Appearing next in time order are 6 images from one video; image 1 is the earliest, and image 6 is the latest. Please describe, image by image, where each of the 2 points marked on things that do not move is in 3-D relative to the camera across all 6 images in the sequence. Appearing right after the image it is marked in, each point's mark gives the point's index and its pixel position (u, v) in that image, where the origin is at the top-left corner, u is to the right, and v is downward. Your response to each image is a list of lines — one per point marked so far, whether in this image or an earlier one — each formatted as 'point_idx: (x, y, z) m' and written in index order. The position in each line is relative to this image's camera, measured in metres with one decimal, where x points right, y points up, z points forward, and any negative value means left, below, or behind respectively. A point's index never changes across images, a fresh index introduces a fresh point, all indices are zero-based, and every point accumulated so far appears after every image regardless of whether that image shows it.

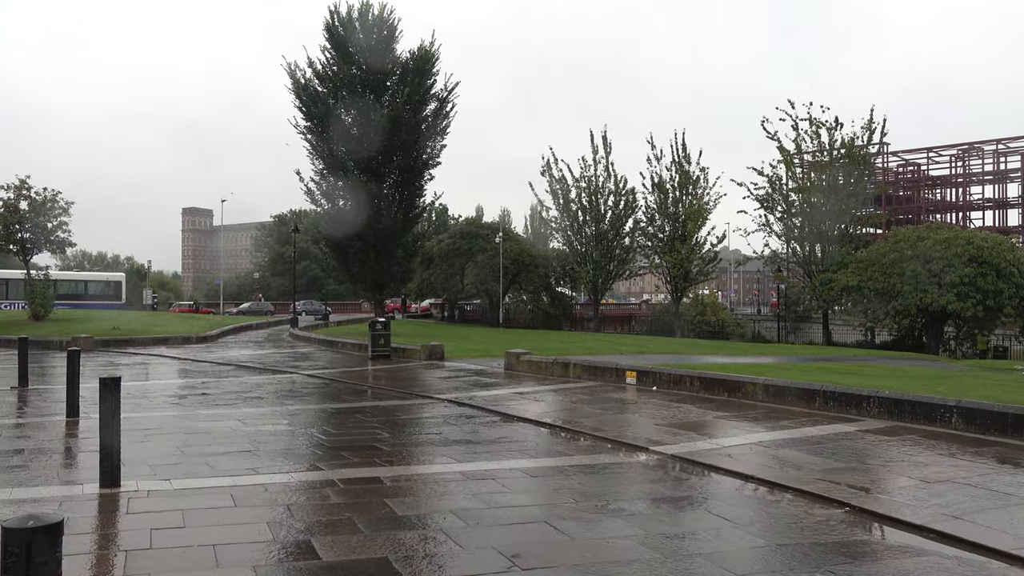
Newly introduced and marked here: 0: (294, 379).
0: (-4.6, -2.0, +18.3) m
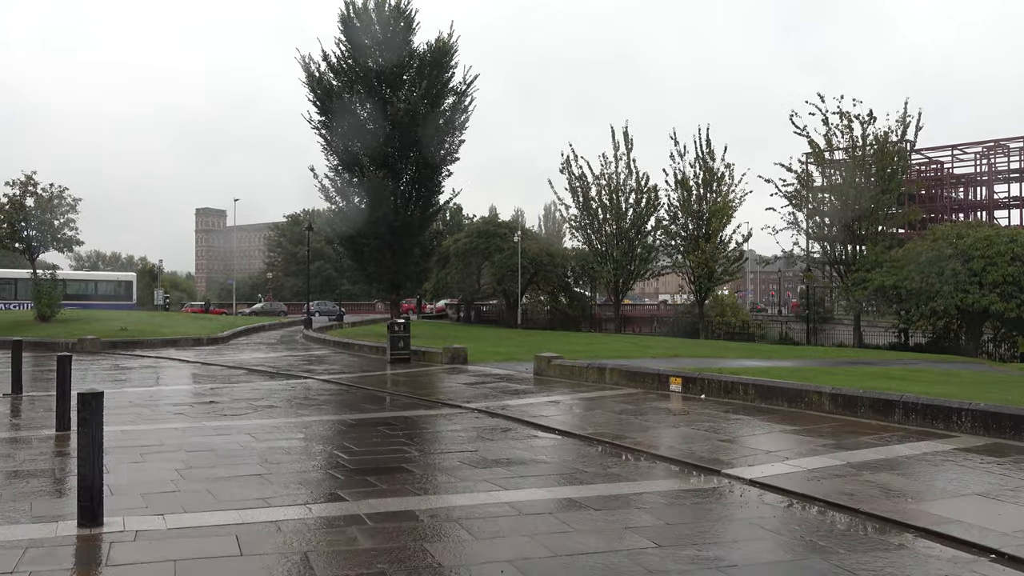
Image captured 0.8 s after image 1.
0: (-4.0, -2.0, +17.1) m
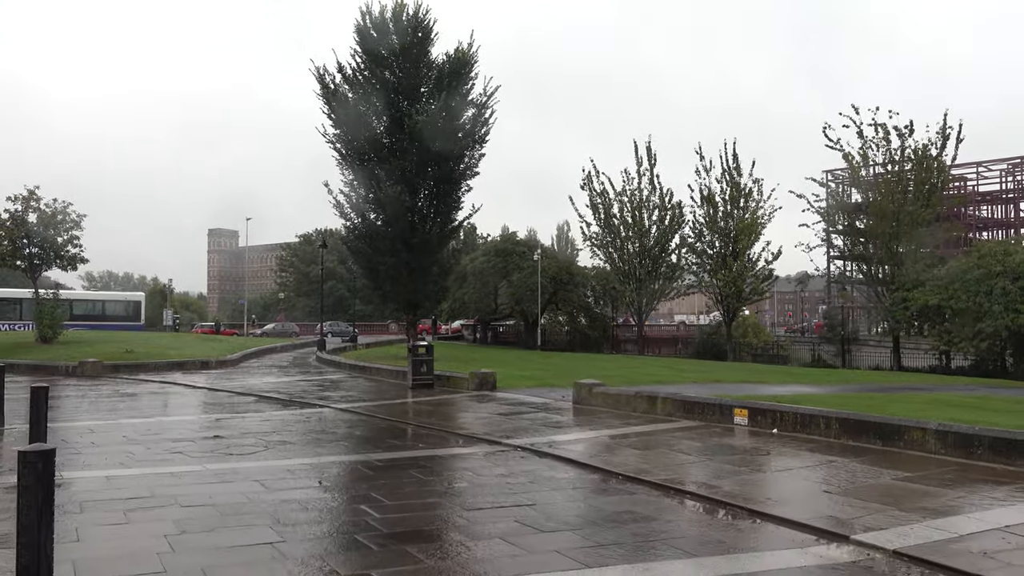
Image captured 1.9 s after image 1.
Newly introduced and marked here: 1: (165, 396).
0: (-3.4, -2.3, +15.5) m
1: (-7.6, -2.4, +18.8) m
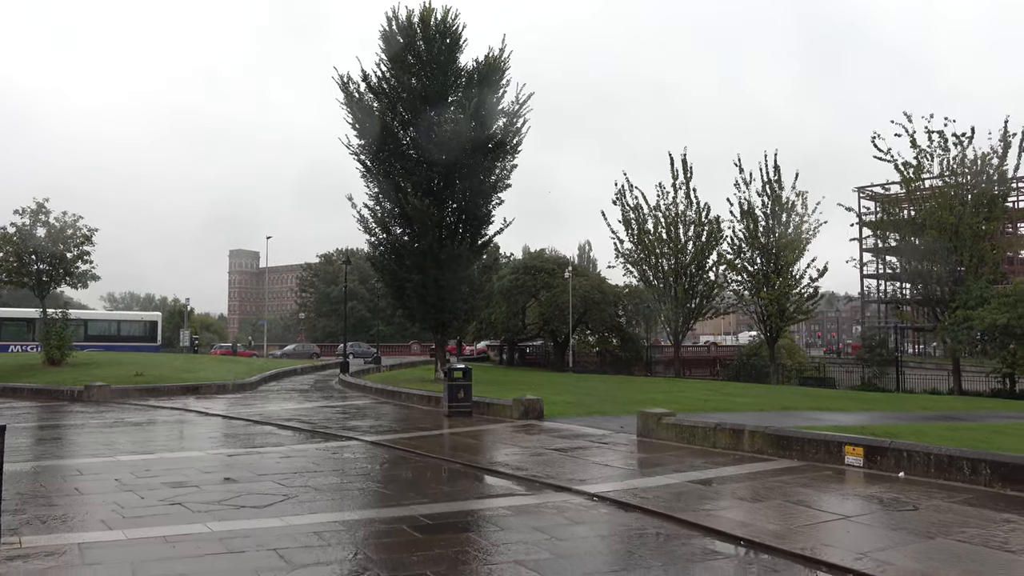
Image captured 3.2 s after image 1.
0: (-2.5, -2.6, +13.5) m
1: (-6.7, -2.7, +16.9) m
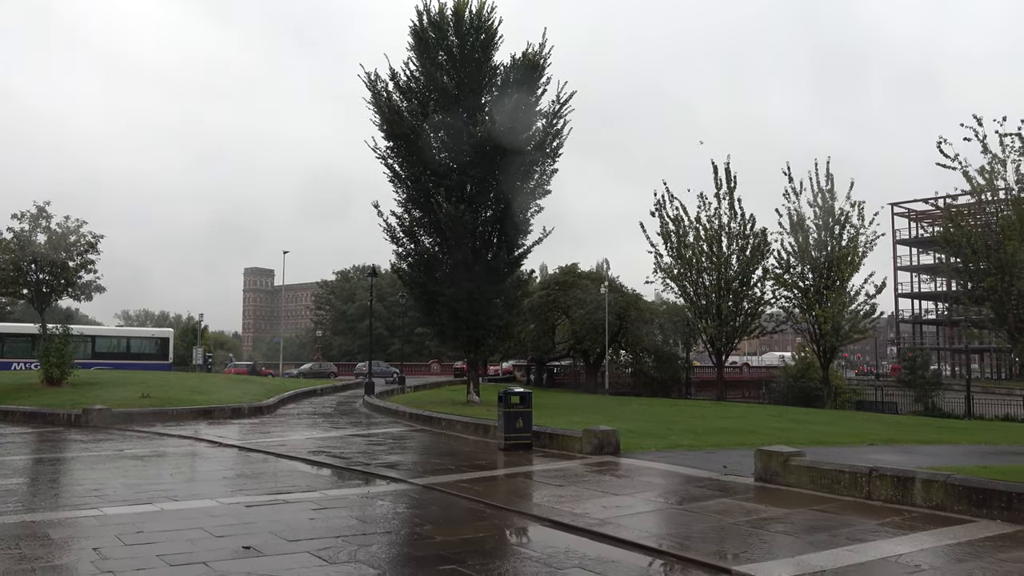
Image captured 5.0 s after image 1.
0: (-1.4, -2.6, +10.9) m
1: (-5.5, -2.8, +14.3) m
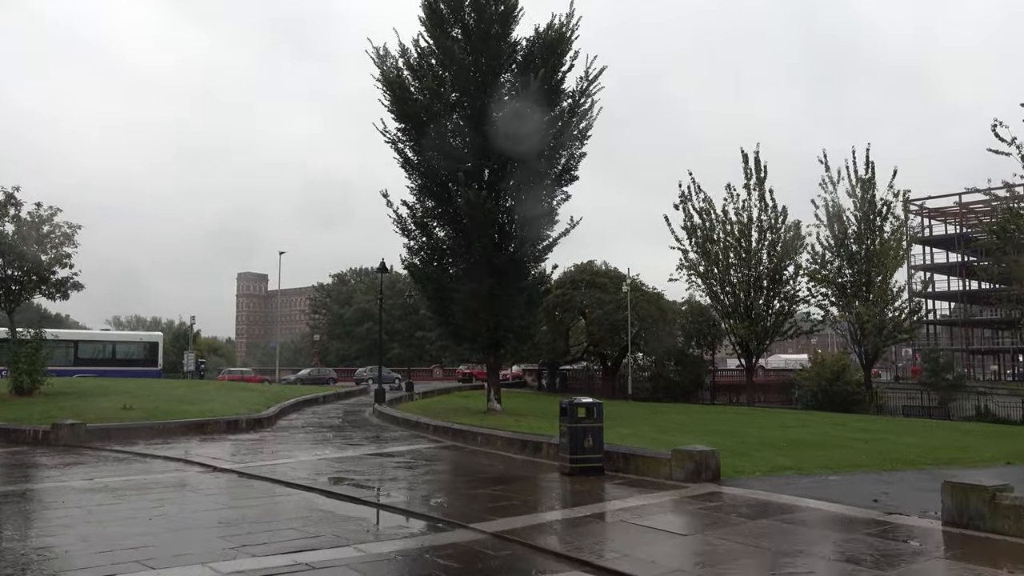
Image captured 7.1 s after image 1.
0: (-0.4, -2.4, +8.0) m
1: (-4.6, -2.7, +11.4) m
